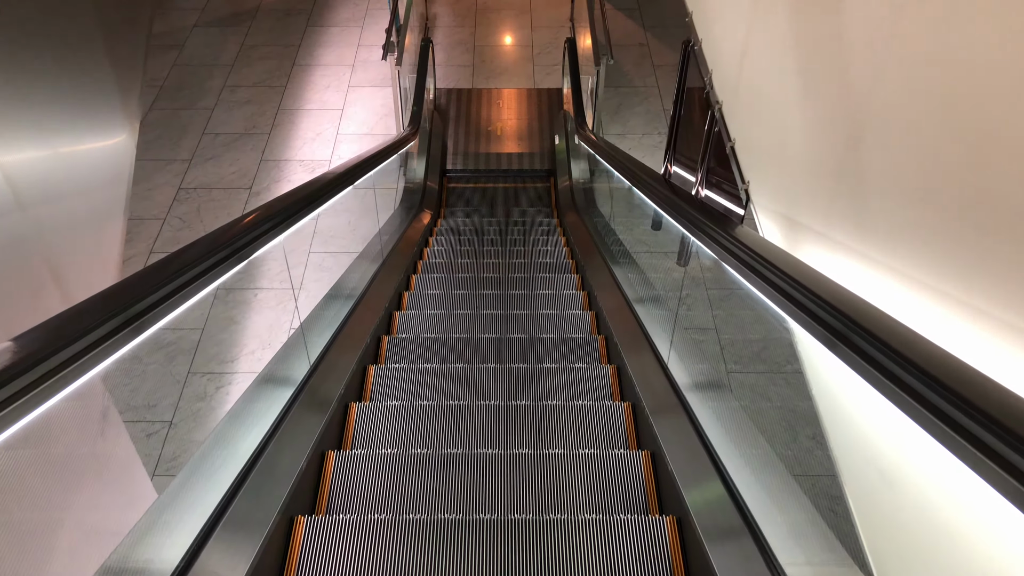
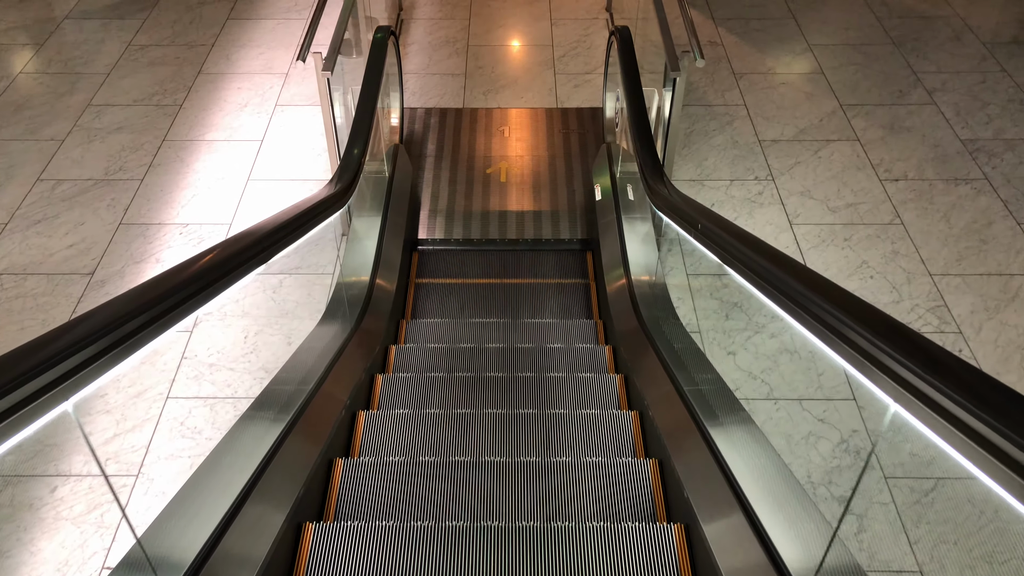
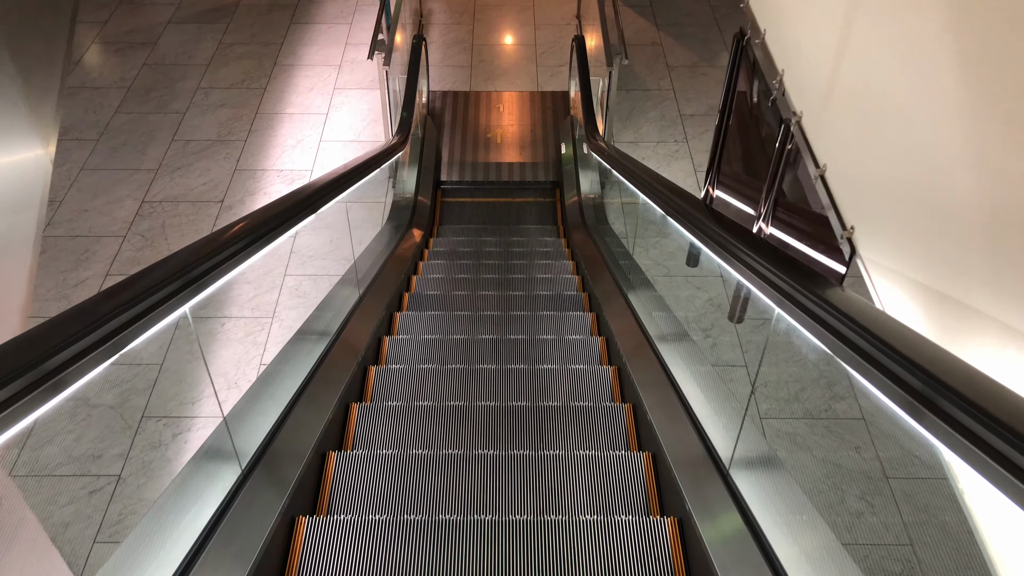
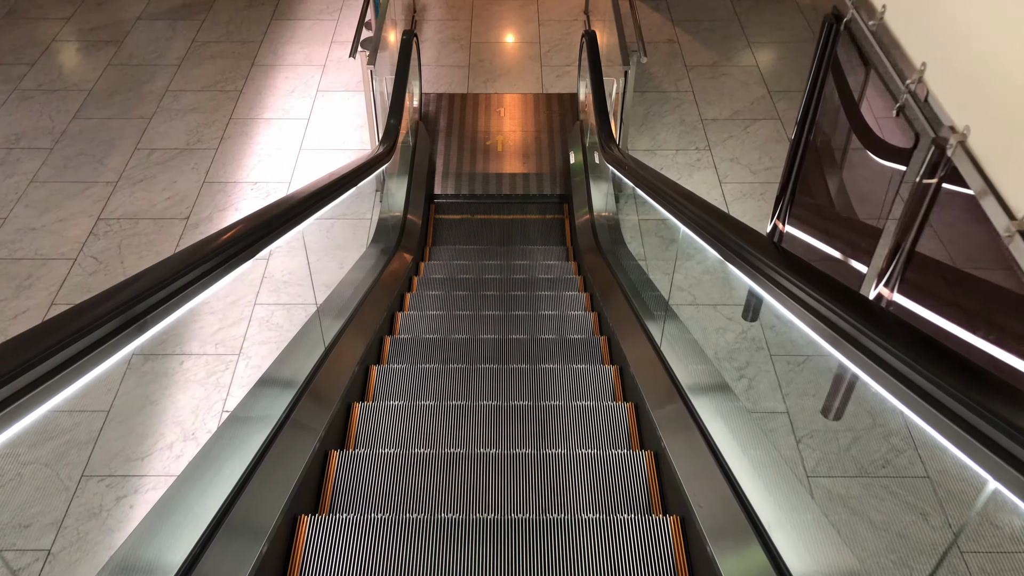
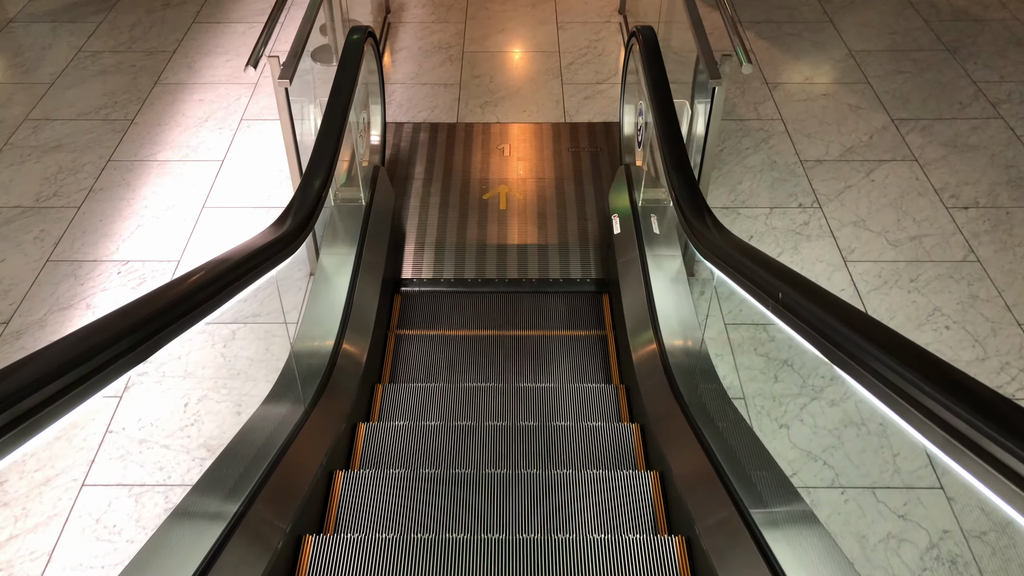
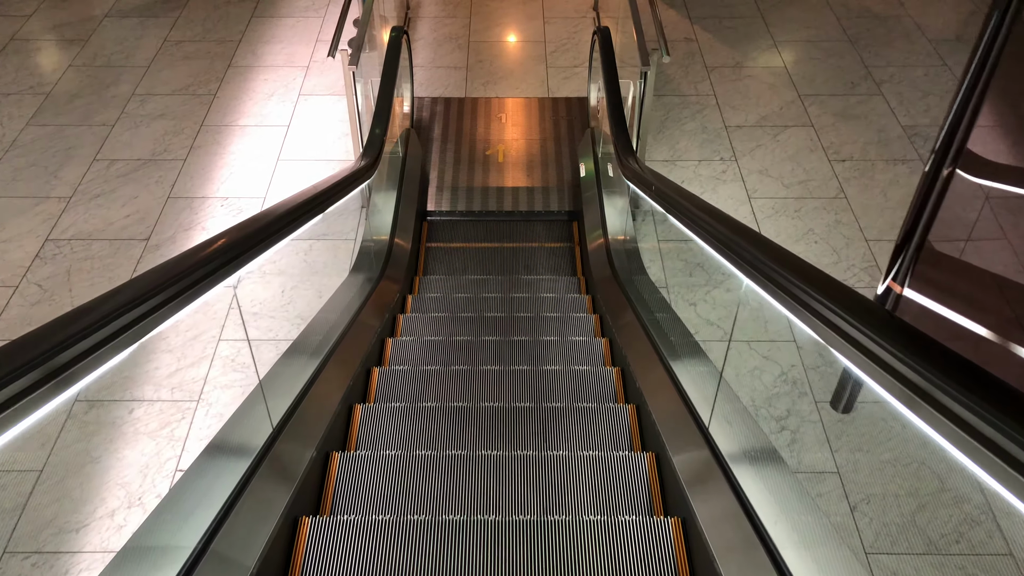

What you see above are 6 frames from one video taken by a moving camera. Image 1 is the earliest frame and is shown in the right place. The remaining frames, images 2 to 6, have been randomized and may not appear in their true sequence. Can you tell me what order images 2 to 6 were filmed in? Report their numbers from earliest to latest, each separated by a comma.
3, 4, 6, 2, 5
